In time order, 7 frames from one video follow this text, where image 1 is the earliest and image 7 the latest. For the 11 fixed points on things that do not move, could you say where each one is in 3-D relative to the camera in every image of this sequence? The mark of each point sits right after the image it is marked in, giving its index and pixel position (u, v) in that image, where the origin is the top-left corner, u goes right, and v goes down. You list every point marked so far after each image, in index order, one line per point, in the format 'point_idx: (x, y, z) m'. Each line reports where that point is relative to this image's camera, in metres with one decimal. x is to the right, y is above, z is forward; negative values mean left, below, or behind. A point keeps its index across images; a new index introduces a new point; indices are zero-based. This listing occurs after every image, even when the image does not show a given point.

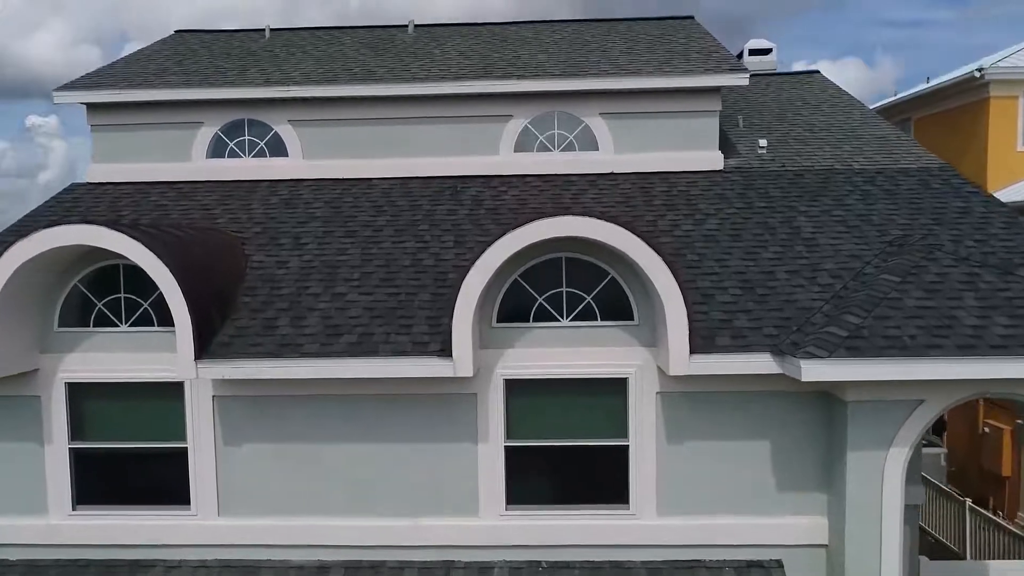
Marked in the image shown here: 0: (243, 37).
0: (-6.5, +6.0, +15.8) m
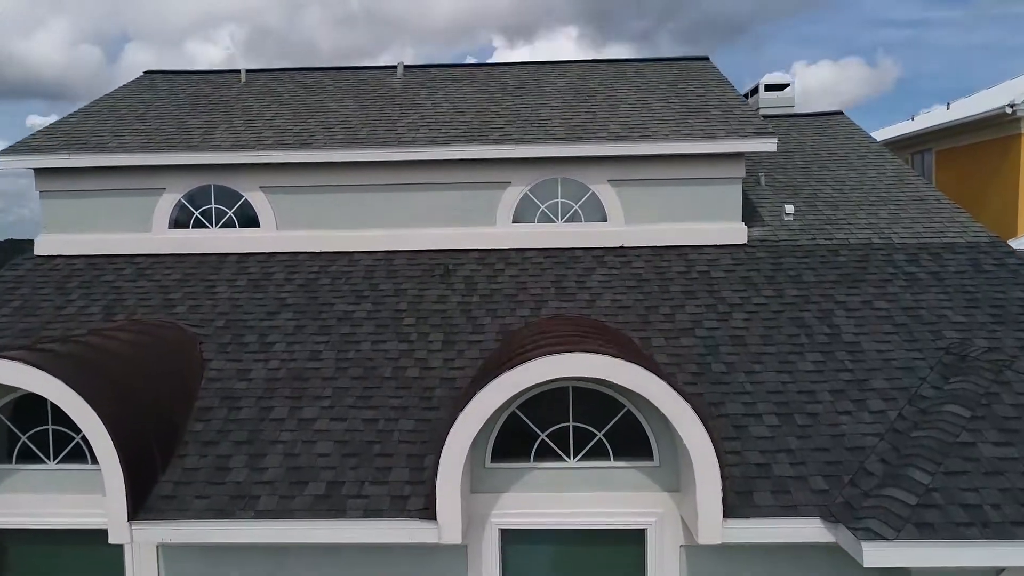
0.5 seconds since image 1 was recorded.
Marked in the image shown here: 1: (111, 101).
0: (-6.5, +4.5, +14.4) m
1: (-8.4, +3.9, +13.6) m
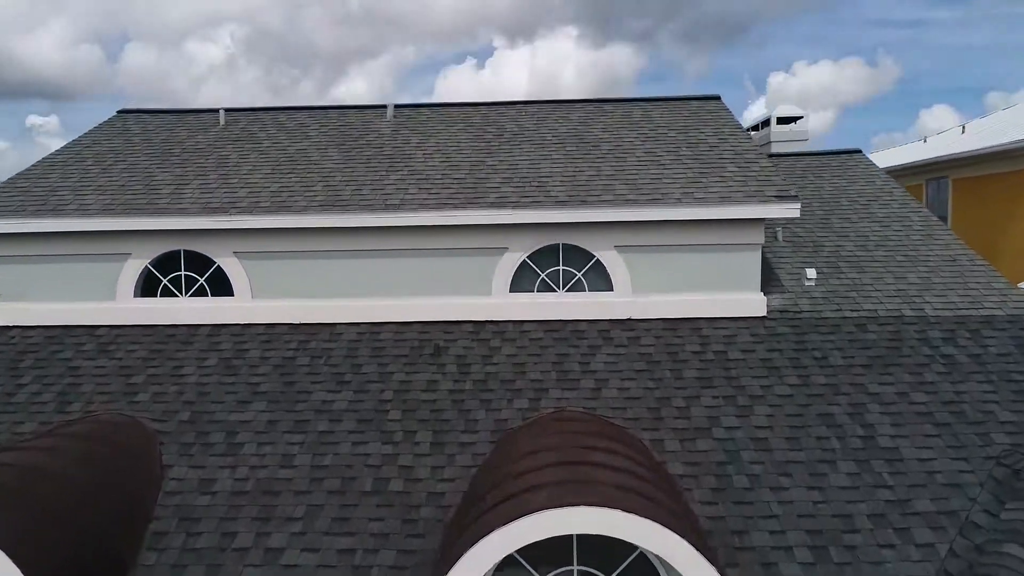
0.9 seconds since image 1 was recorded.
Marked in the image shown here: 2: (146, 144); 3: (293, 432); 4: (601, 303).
0: (-6.6, +3.3, +13.5) m
1: (-8.4, +2.7, +12.6) m
2: (-7.1, +2.8, +12.7) m
3: (-2.8, -1.9, +8.4) m
4: (+1.4, -0.2, +10.2) m
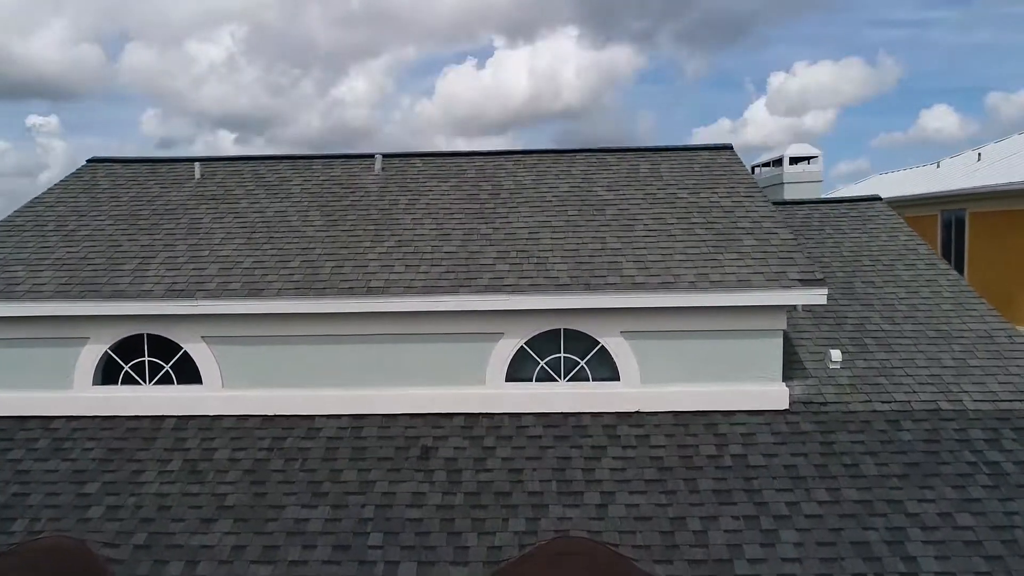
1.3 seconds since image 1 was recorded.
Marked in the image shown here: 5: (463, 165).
0: (-6.6, +2.1, +12.5) m
1: (-8.4, +1.4, +11.6) m
2: (-7.2, +1.5, +11.8) m
3: (-2.9, -3.1, +7.4) m
4: (+1.3, -1.5, +9.3) m
5: (-1.0, +2.4, +12.8) m
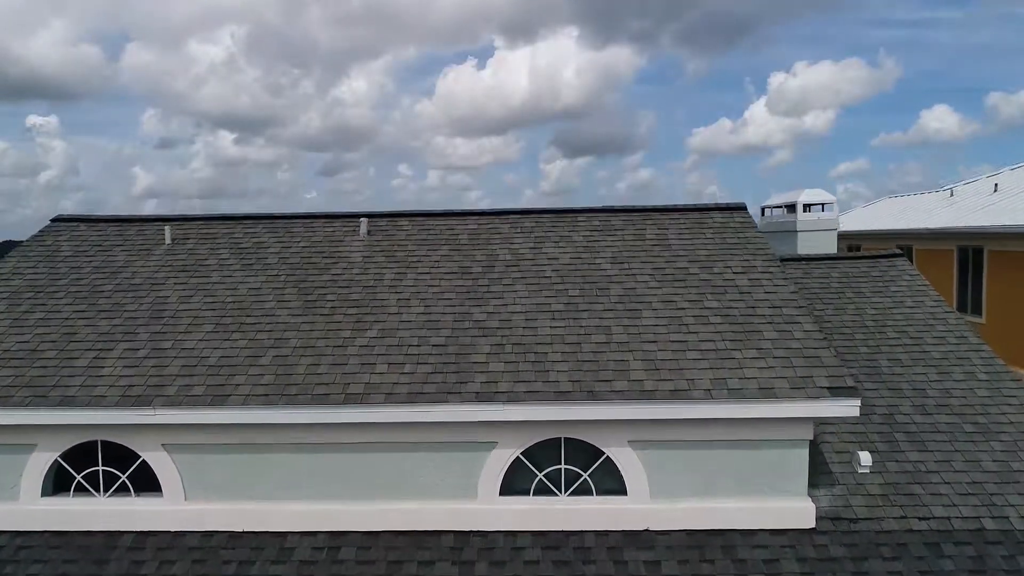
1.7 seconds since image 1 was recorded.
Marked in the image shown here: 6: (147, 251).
0: (-6.7, +0.7, +11.6) m
1: (-8.5, +0.1, +10.7) m
2: (-7.3, +0.2, +10.8) m
3: (-2.9, -4.5, +6.5) m
4: (+1.3, -2.8, +8.3) m
5: (-1.0, +1.1, +11.8) m
6: (-6.4, +0.7, +11.5) m
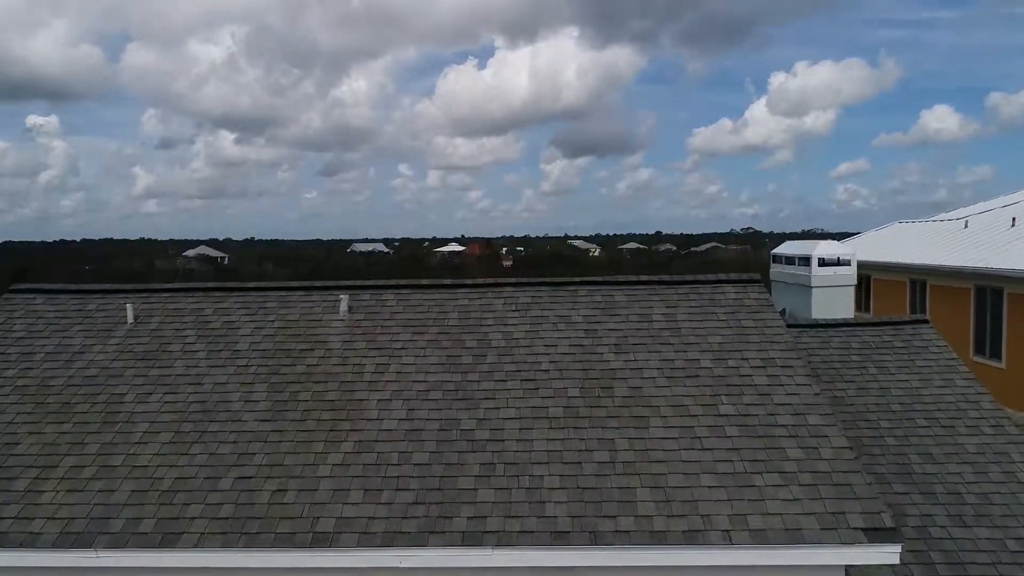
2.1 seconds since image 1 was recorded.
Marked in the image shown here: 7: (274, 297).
0: (-6.8, -0.6, +10.6) m
1: (-8.6, -1.3, +9.7) m
2: (-7.4, -1.2, +9.8) m
3: (-3.0, -5.8, +5.5) m
4: (+1.2, -4.2, +7.3) m
5: (-1.1, -0.3, +10.9) m
6: (-6.5, -0.7, +10.5) m
7: (-4.1, -0.2, +11.2) m
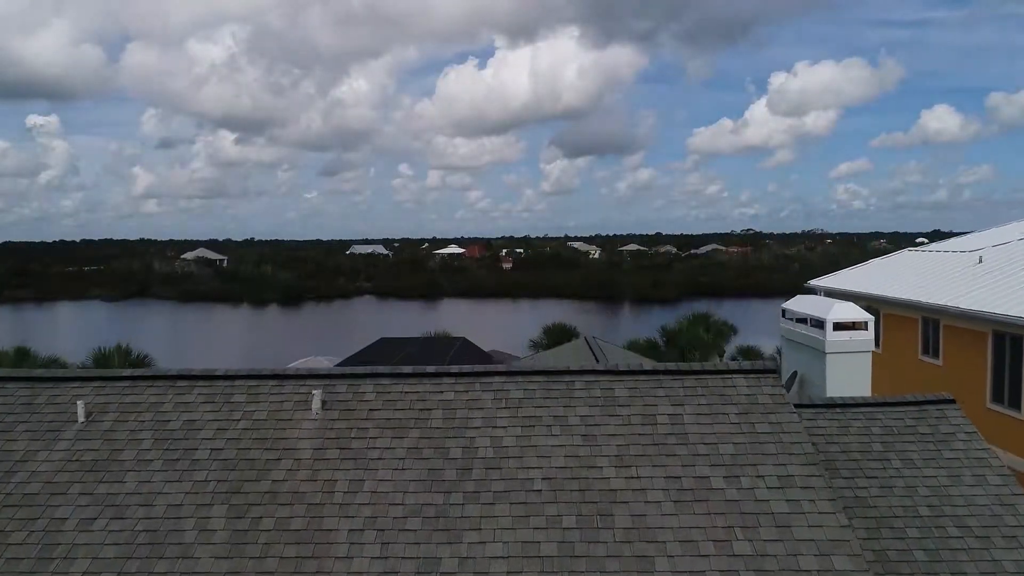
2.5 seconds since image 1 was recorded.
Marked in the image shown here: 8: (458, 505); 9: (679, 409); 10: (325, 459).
0: (-6.9, -2.1, +9.6) m
1: (-8.8, -2.7, +8.7) m
2: (-7.5, -2.6, +8.8) m
3: (-3.2, -7.3, +4.5) m
4: (+1.0, -5.6, +6.3) m
5: (-1.3, -1.7, +9.9) m
6: (-6.7, -2.1, +9.5) m
7: (-4.3, -1.6, +10.2) m
8: (-0.7, -2.7, +8.2) m
9: (+2.5, -1.8, +9.6) m
10: (-2.5, -2.3, +8.9) m
